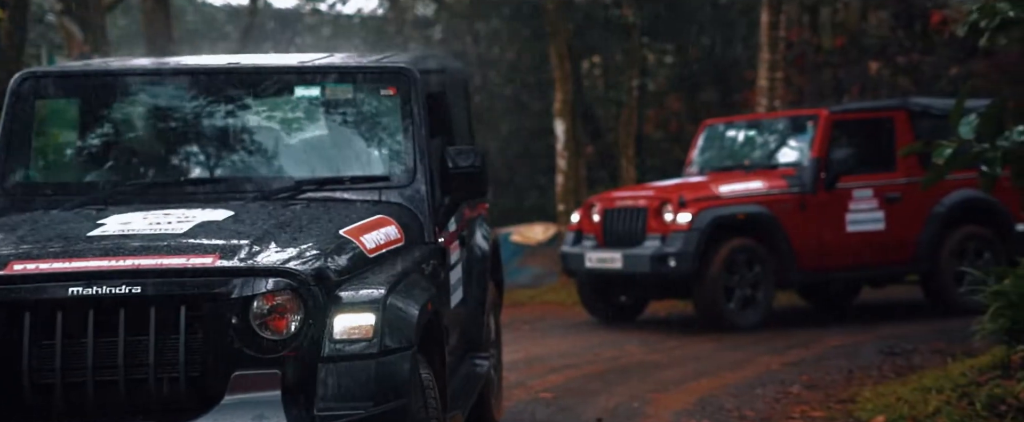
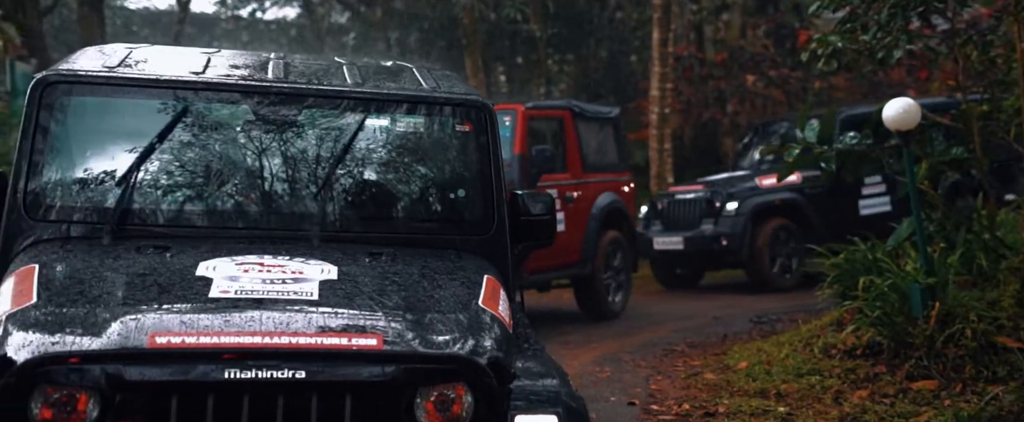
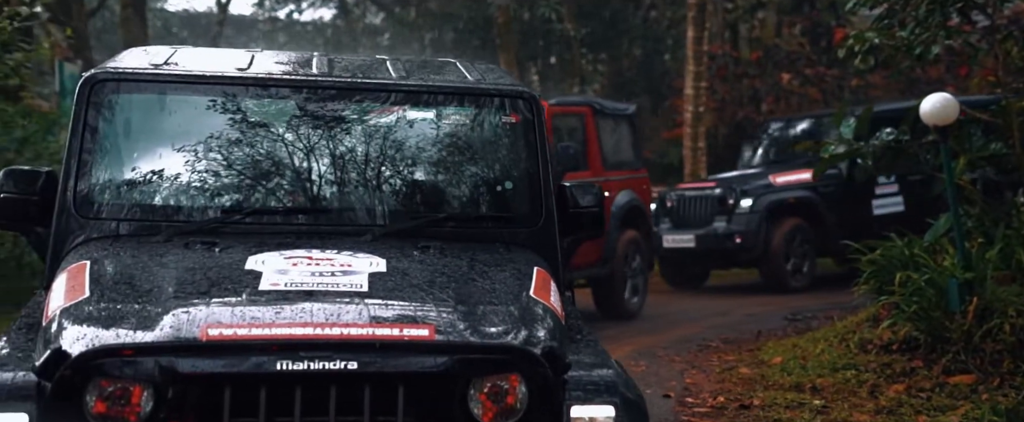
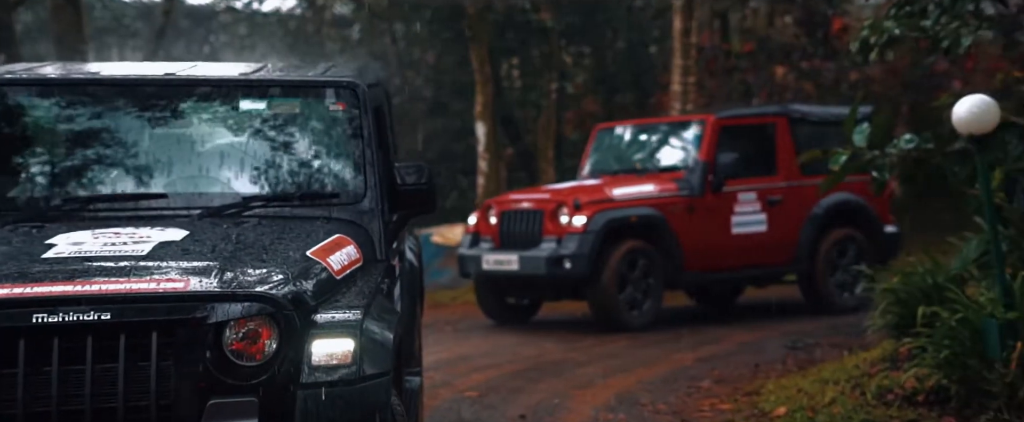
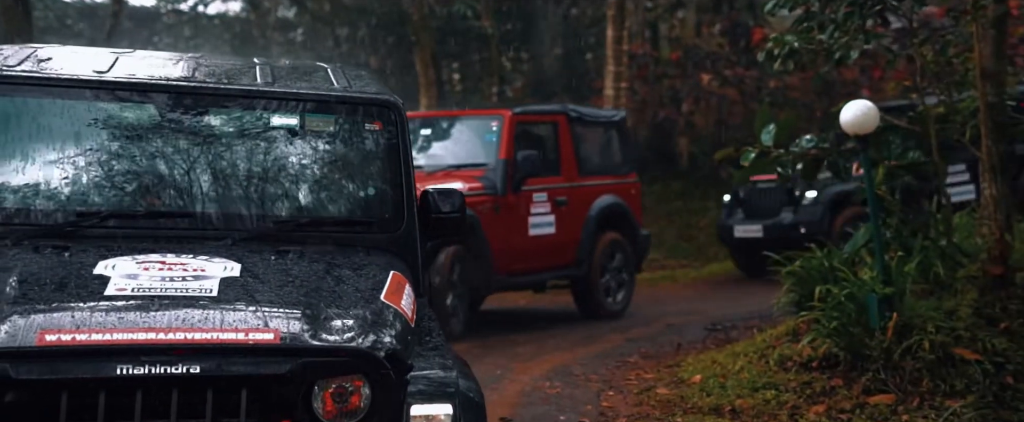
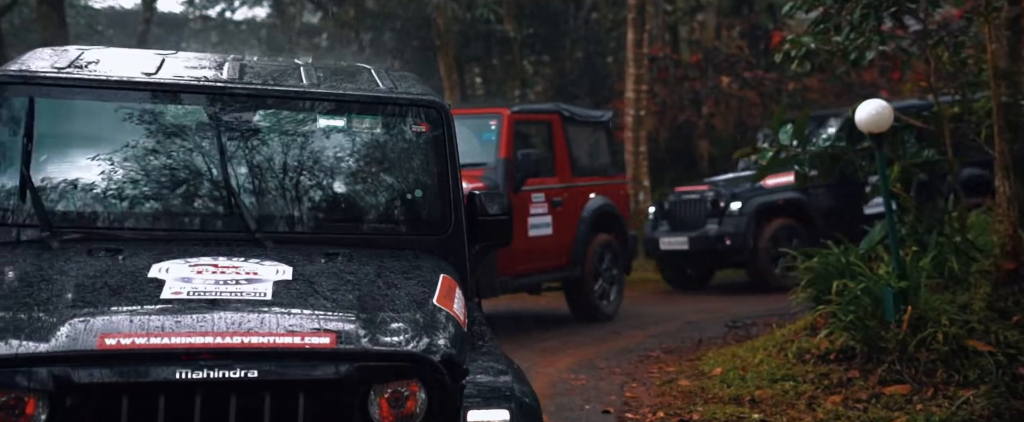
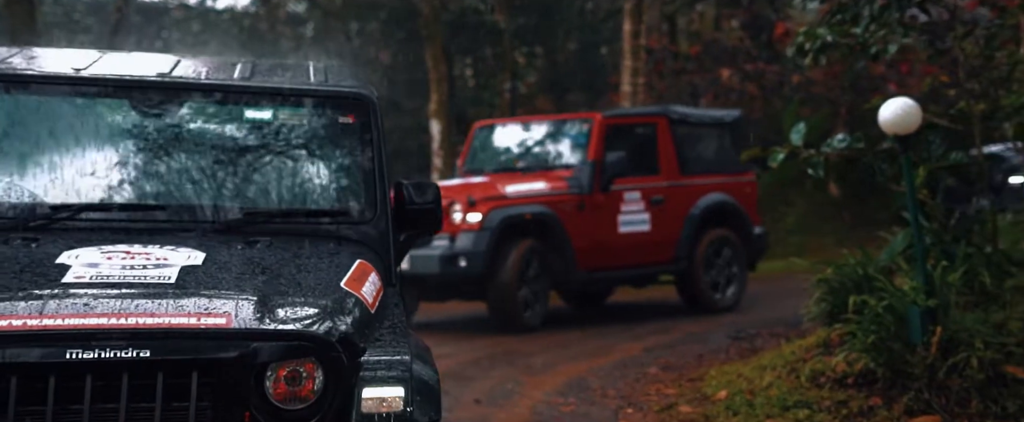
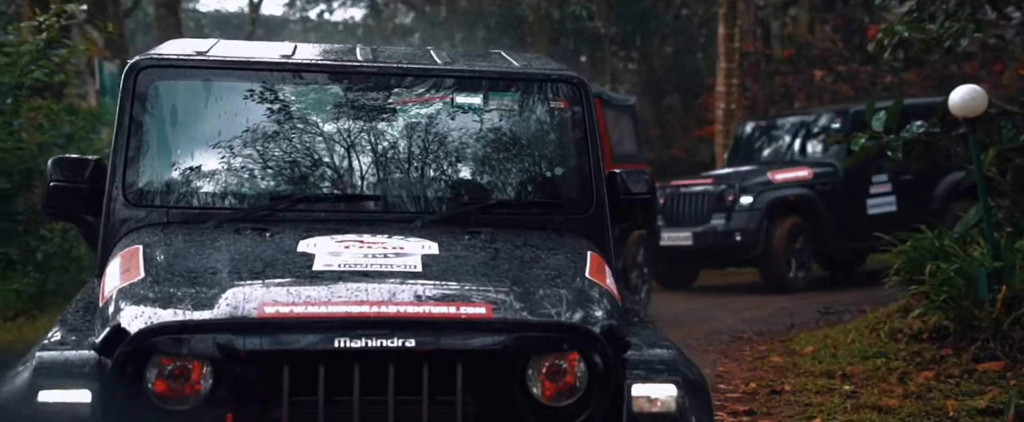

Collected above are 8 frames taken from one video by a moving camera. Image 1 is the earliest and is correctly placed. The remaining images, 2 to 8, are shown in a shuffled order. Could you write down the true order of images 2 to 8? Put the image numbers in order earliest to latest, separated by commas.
4, 7, 5, 6, 2, 3, 8
